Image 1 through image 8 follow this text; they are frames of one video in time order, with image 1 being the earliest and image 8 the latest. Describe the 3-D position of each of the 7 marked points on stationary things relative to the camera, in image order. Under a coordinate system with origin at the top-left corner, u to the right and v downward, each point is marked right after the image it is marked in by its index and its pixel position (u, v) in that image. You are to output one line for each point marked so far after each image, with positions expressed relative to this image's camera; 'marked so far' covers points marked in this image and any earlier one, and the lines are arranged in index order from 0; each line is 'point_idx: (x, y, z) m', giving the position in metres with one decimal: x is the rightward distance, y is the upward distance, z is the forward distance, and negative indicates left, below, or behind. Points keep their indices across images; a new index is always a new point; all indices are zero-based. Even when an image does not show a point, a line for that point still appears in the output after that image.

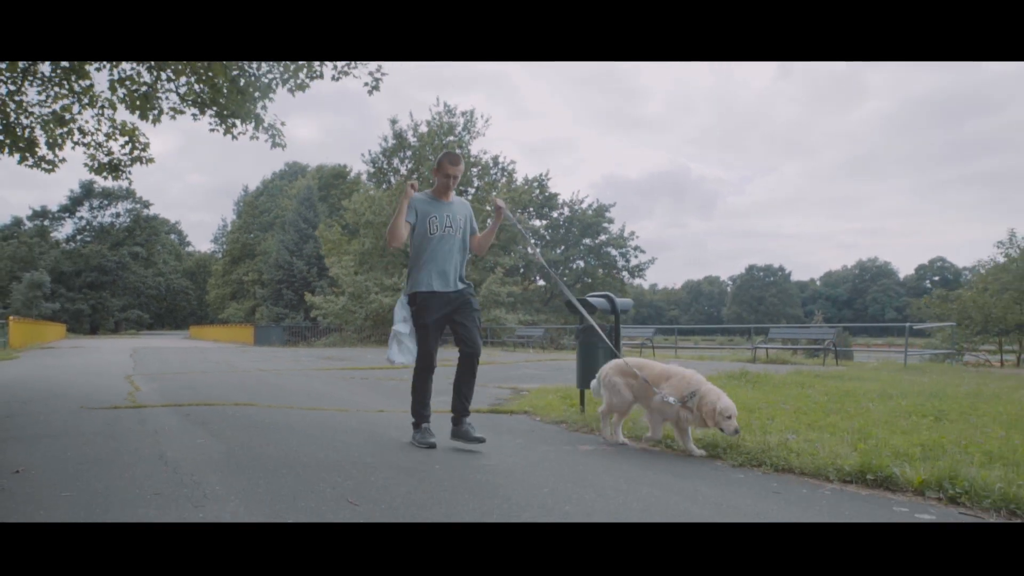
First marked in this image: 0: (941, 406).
0: (+4.0, -1.1, +6.5) m
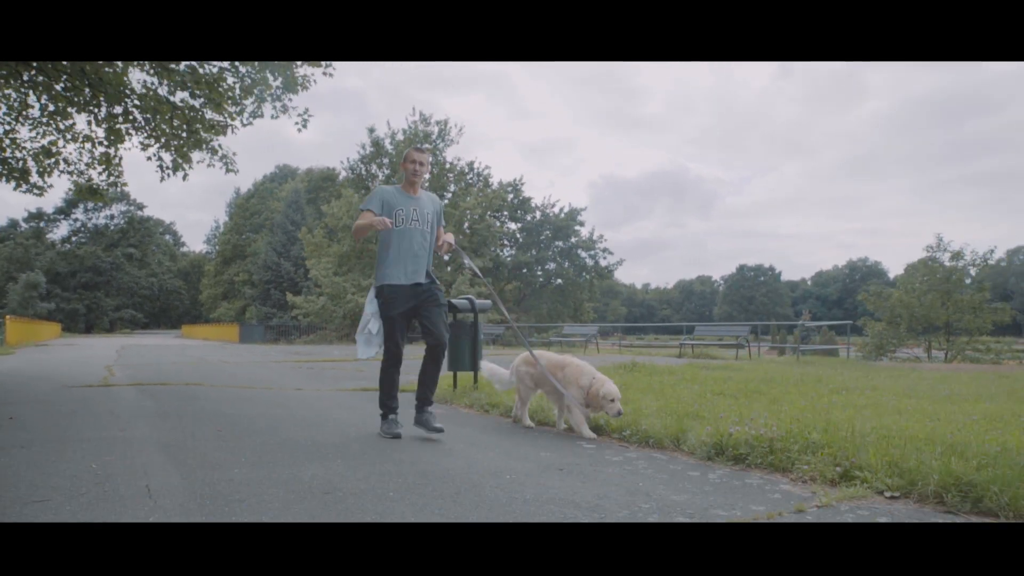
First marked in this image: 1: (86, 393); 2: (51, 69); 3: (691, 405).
0: (+2.8, -1.1, +8.3) m
1: (-4.4, -1.1, +6.9) m
2: (-5.4, +2.1, +8.6) m
3: (+1.6, -1.0, +5.9) m
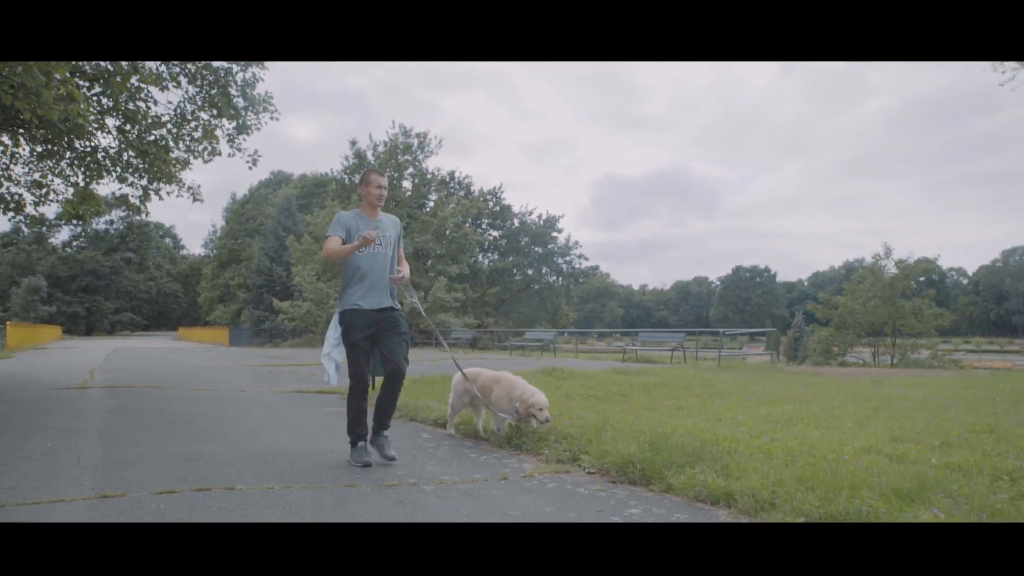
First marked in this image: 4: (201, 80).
0: (+1.6, -1.4, +9.8) m
1: (-5.6, -1.4, +8.5) m
2: (-6.6, +1.9, +10.2) m
3: (+0.4, -1.2, +7.5) m
4: (-5.1, +3.3, +11.5) m
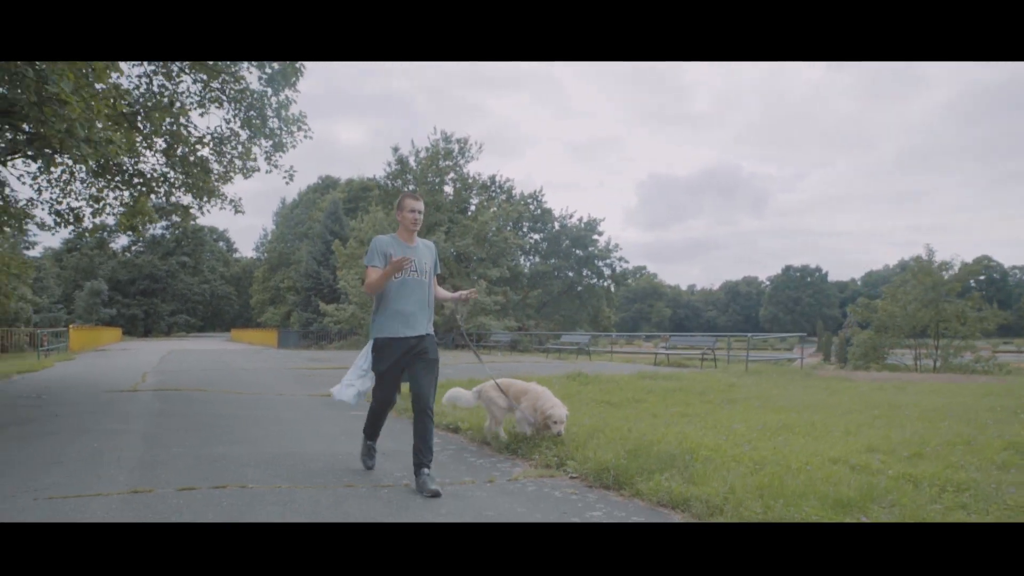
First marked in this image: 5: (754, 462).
0: (+1.9, -1.5, +10.1) m
1: (-5.4, -1.5, +9.2) m
2: (-6.3, +1.7, +11.0) m
3: (+0.6, -1.3, +7.8) m
4: (-4.7, +3.2, +12.3) m
5: (+1.6, -1.1, +4.7) m
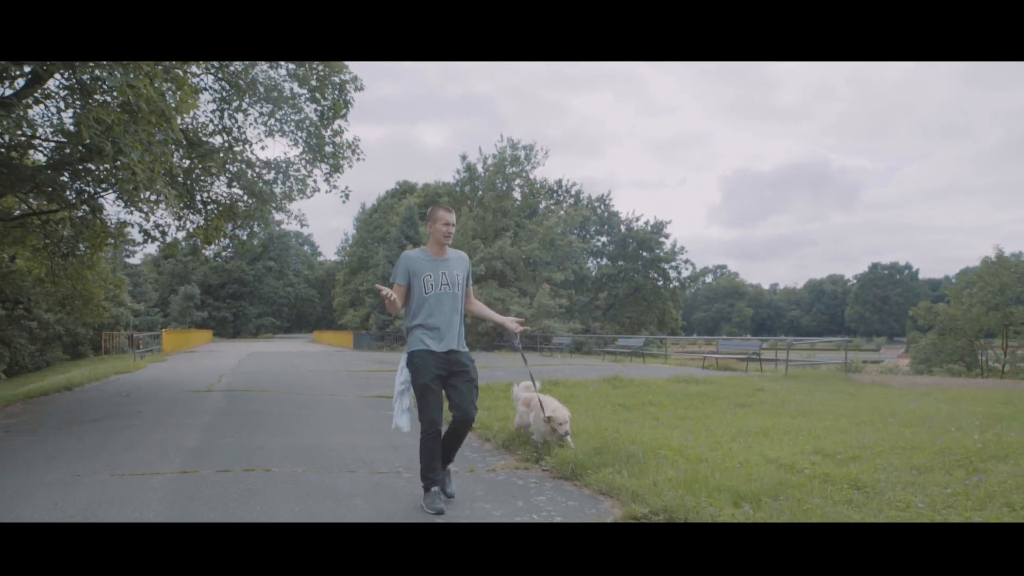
0: (+2.3, -1.6, +10.8) m
1: (-5.0, -1.7, +10.7) m
2: (-5.7, +1.5, +12.5) m
3: (+0.7, -1.5, +8.6) m
4: (-4.0, +3.0, +13.6) m
5: (+1.4, -1.3, +5.4) m
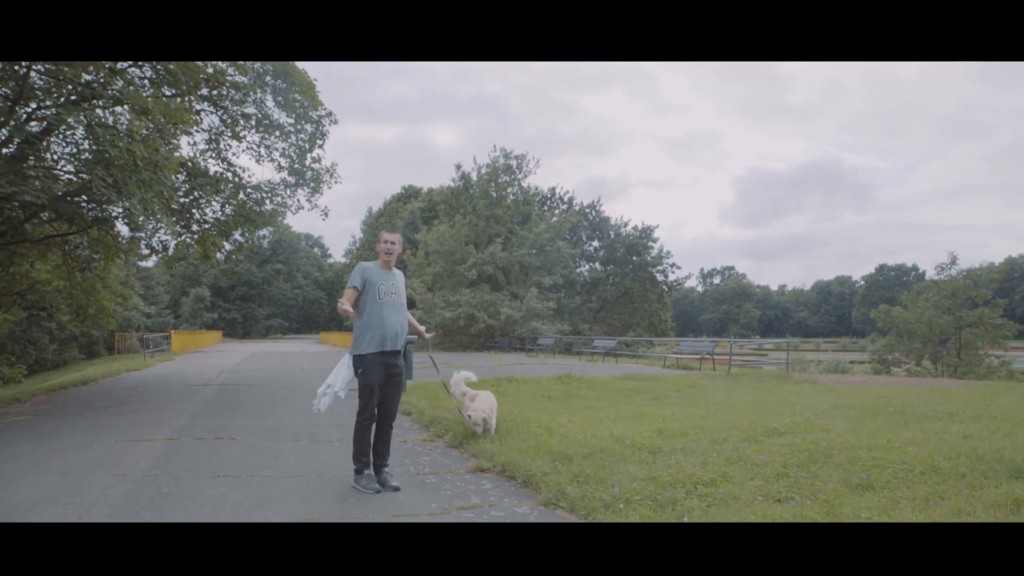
0: (+1.5, -1.8, +12.4) m
1: (-5.9, -1.9, +12.4) m
2: (-6.5, +1.4, +14.3) m
3: (-0.1, -1.6, +10.3) m
4: (-4.8, +2.8, +15.3) m
5: (+0.5, -1.4, +7.1) m
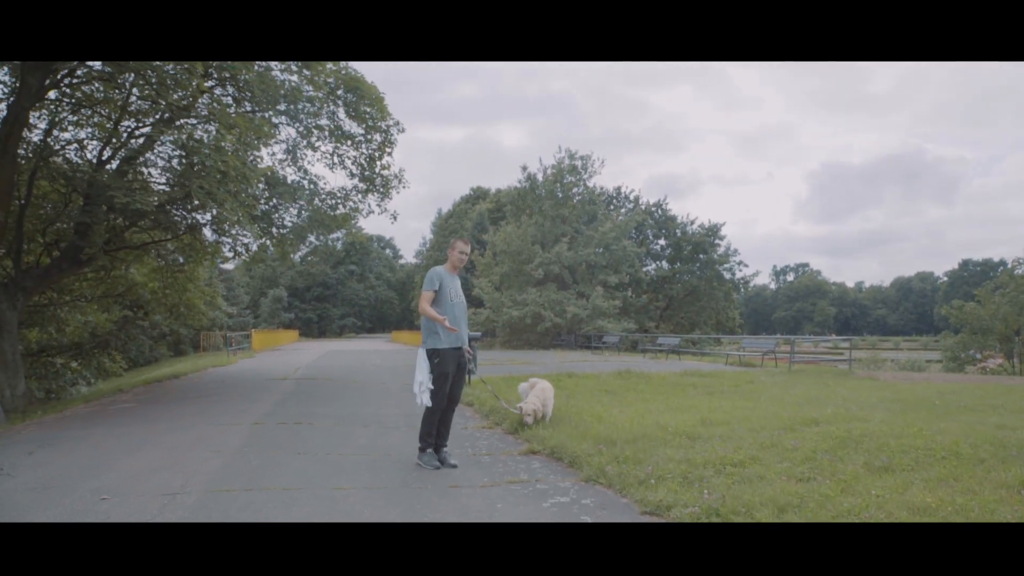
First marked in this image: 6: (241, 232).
0: (+2.5, -1.7, +12.8) m
1: (-4.8, -1.9, +13.5) m
2: (-5.3, +1.3, +15.4) m
3: (+0.7, -1.6, +10.8) m
4: (-3.5, +2.8, +16.3) m
5: (+1.0, -1.4, +7.5) m
6: (-5.4, +1.1, +14.3) m
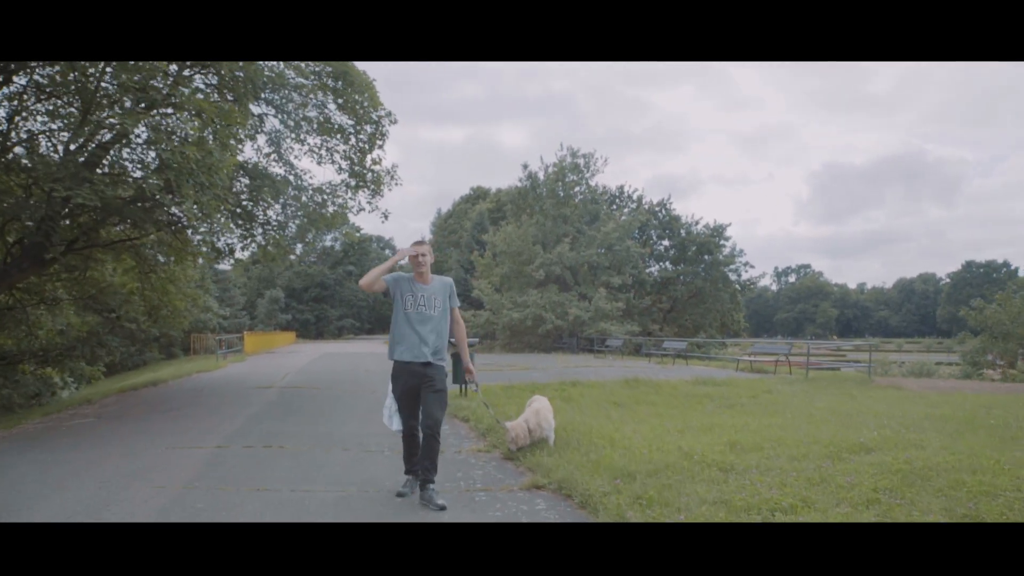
0: (+2.5, -1.8, +11.8) m
1: (-4.8, -1.9, +12.5) m
2: (-5.3, +1.3, +14.4) m
3: (+0.7, -1.7, +9.9) m
4: (-3.5, +2.8, +15.3) m
5: (+1.0, -1.5, +6.6) m
6: (-5.4, +1.1, +13.4) m
